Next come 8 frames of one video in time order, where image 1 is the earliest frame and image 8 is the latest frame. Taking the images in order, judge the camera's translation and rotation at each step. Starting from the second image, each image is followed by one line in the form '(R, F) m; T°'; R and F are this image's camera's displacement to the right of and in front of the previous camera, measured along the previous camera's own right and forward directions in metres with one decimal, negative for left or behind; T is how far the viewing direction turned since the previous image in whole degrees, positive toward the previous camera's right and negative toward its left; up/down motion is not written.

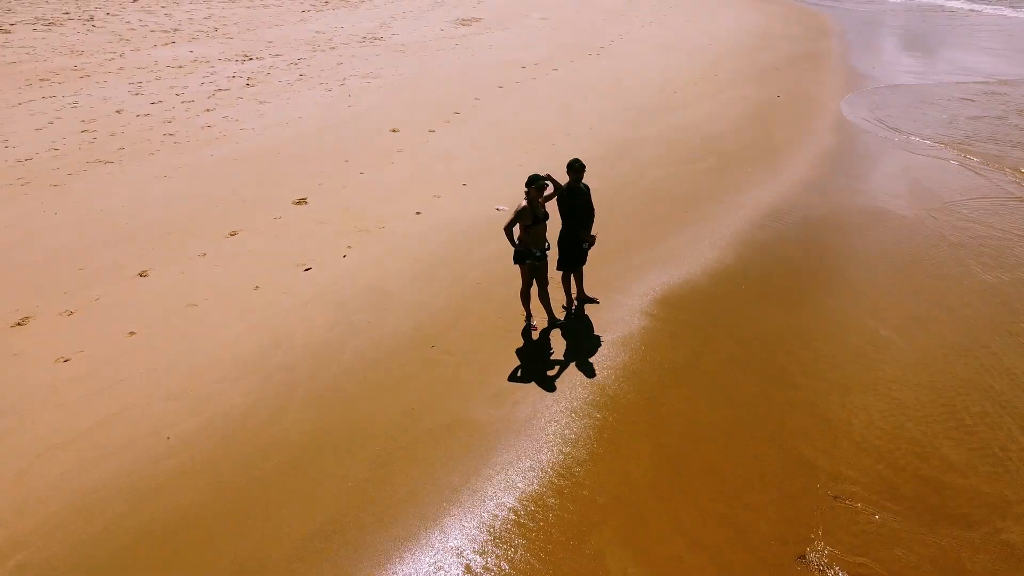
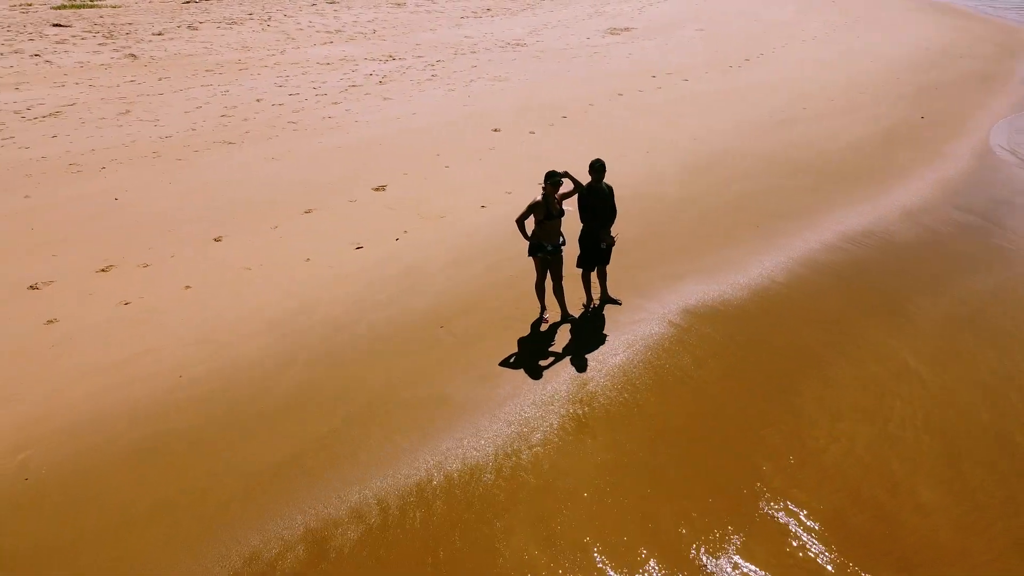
(+1.0, -0.1) m; -13°
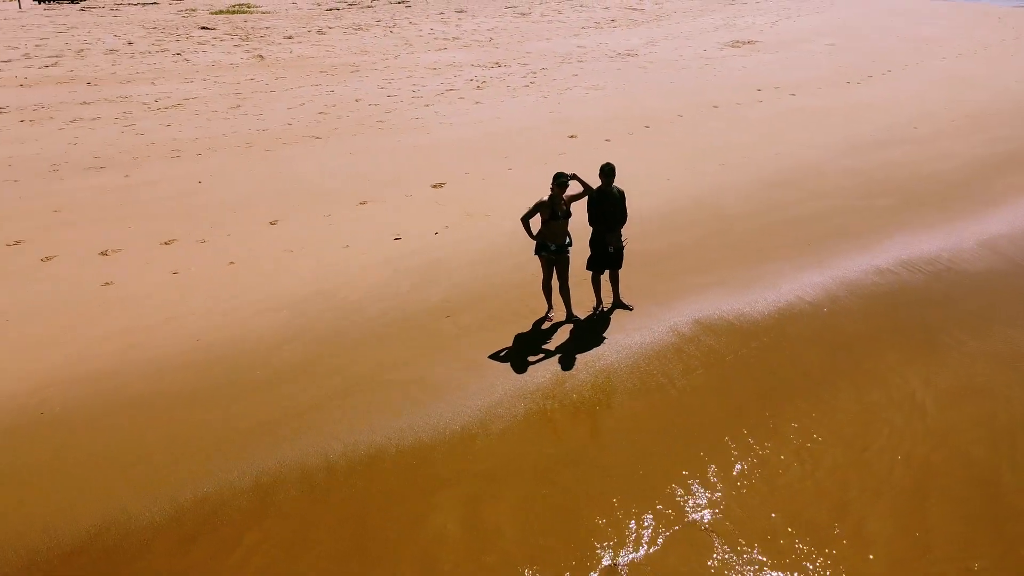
(+0.8, -0.1) m; -10°
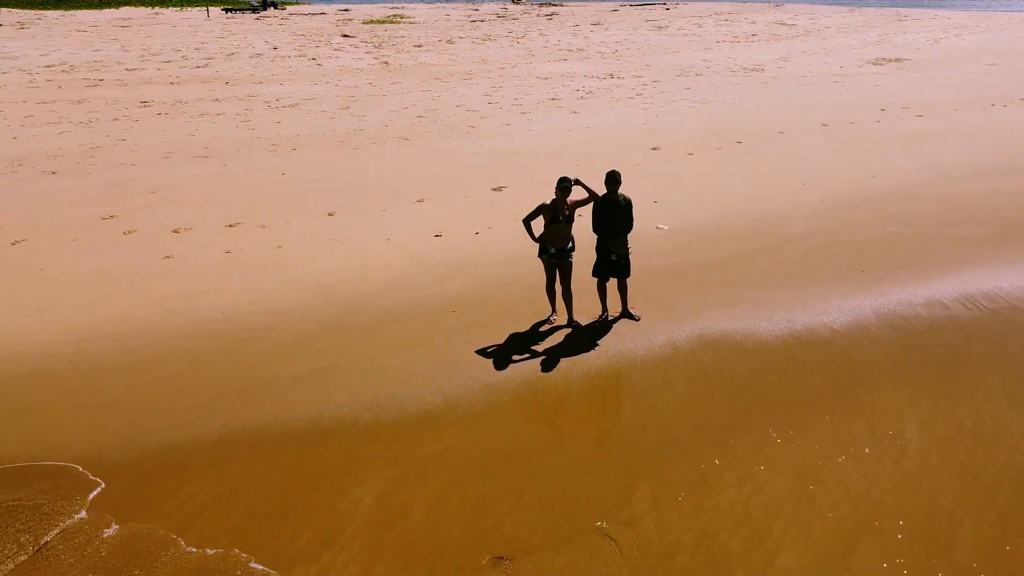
(+1.0, 0.0) m; -12°
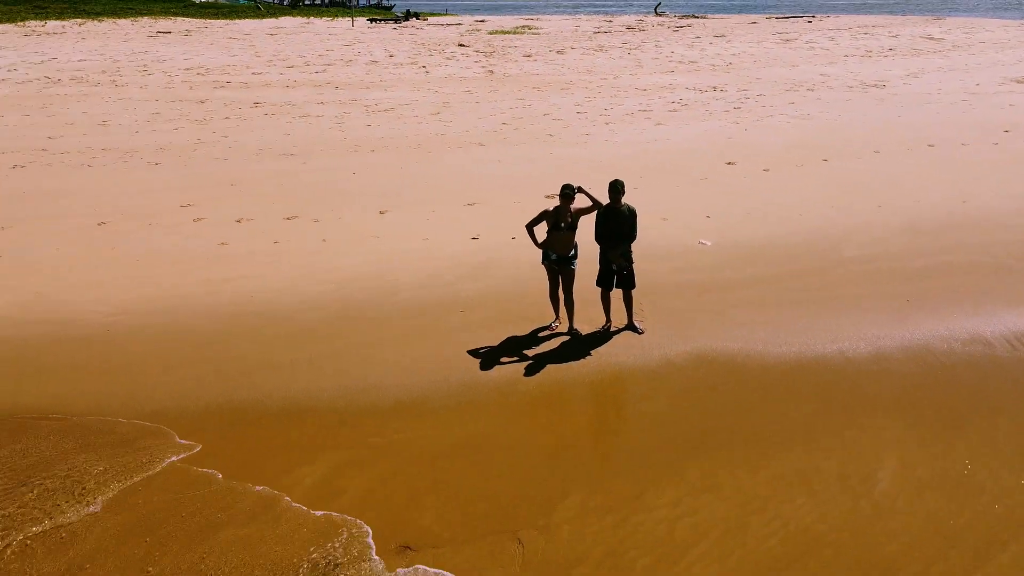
(+0.9, 0.0) m; -10°
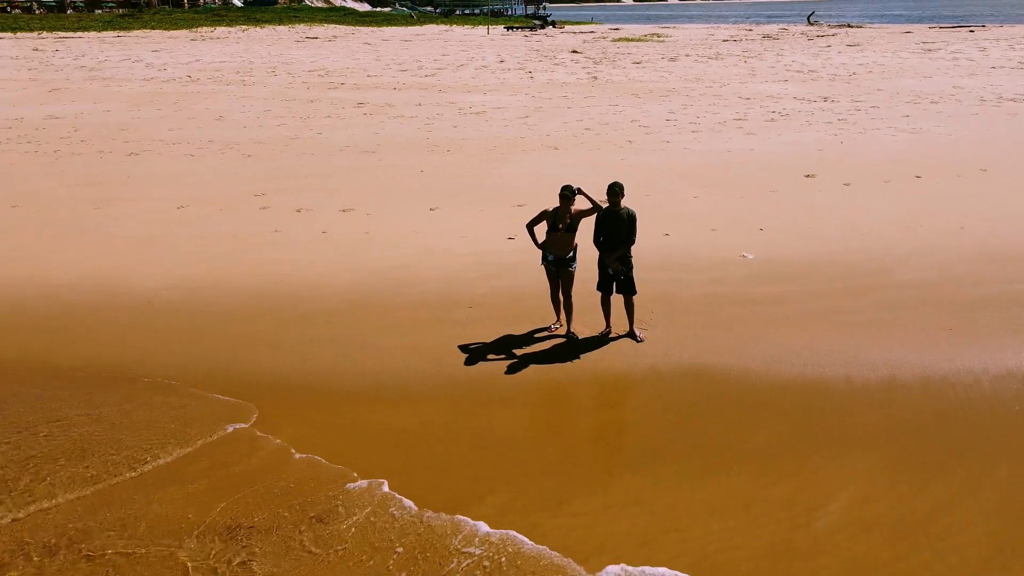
(+0.9, +0.1) m; -11°
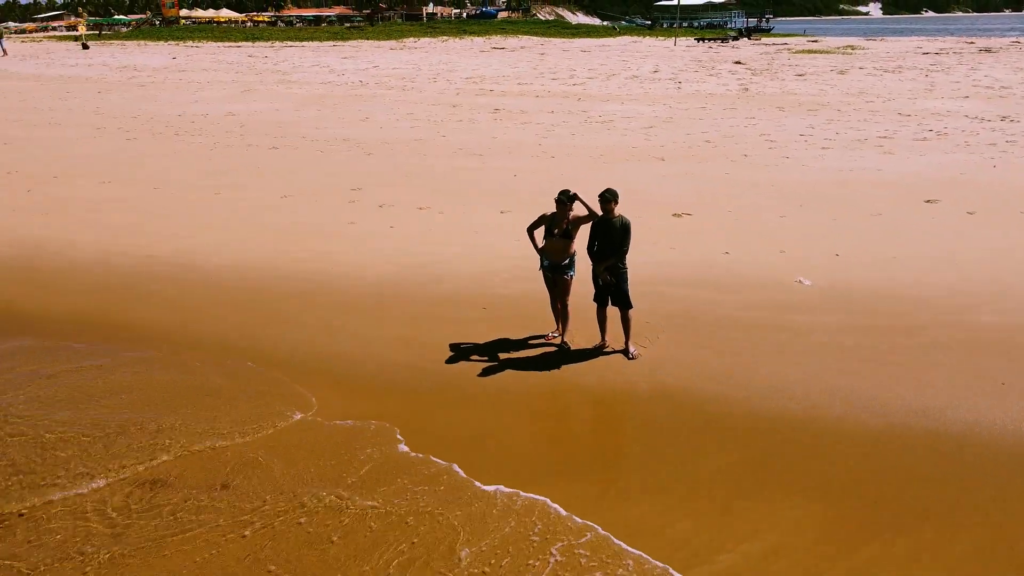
(+1.2, +0.2) m; -15°
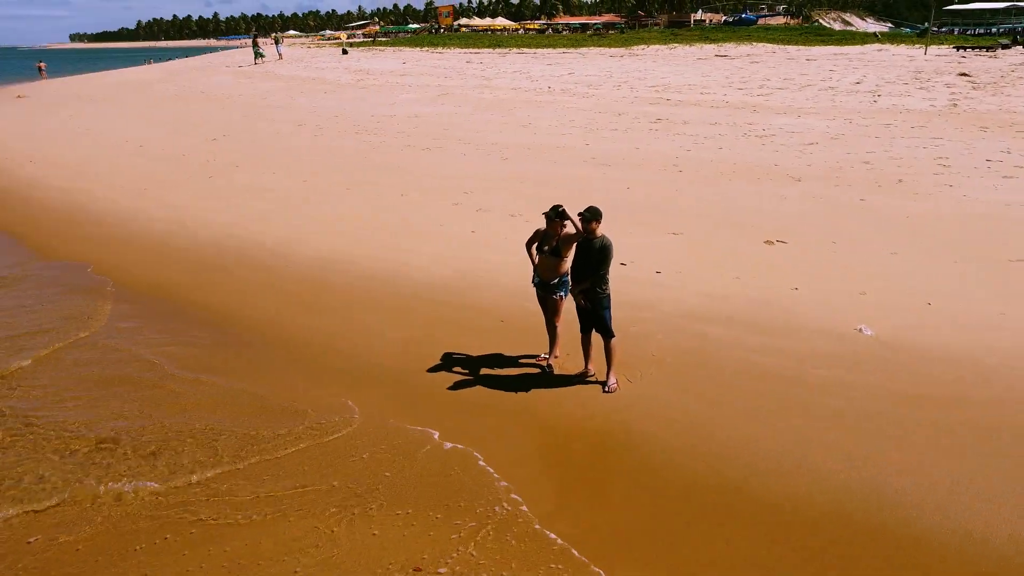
(+1.4, +0.4) m; -18°
